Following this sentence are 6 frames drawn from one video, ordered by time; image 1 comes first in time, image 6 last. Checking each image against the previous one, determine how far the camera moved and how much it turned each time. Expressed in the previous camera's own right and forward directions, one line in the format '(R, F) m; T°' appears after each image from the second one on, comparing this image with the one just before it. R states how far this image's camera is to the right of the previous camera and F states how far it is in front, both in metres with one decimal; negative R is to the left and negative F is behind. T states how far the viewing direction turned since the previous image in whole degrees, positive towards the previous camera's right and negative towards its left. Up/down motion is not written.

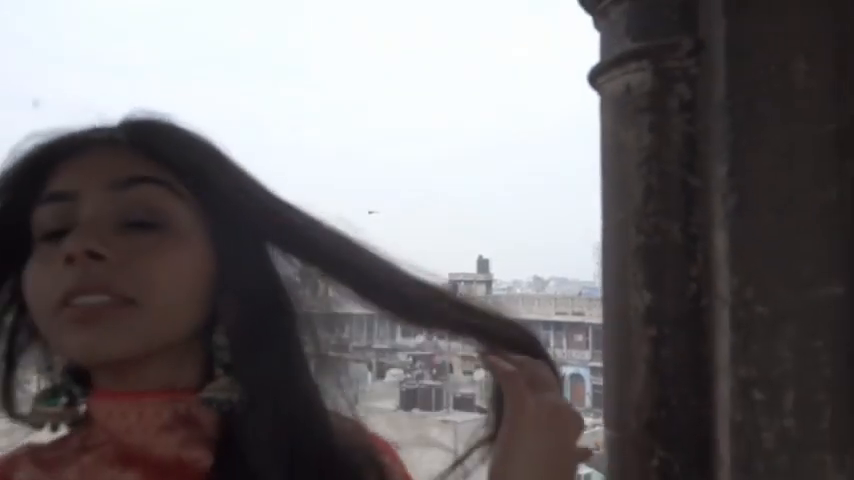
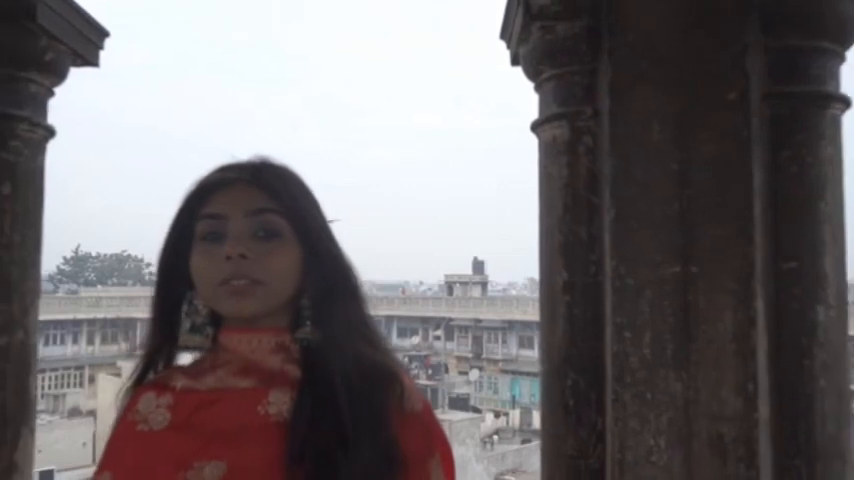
(0.0, -0.5) m; 0°
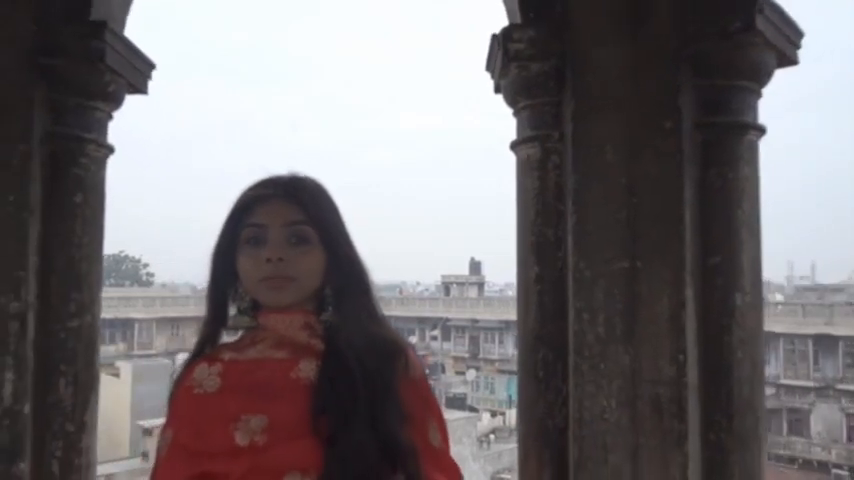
(0.0, -0.3) m; 0°
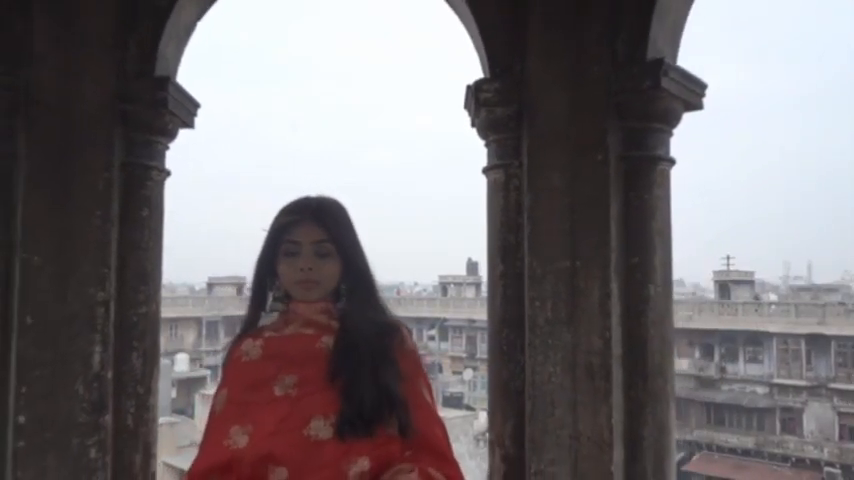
(0.0, -0.5) m; 0°
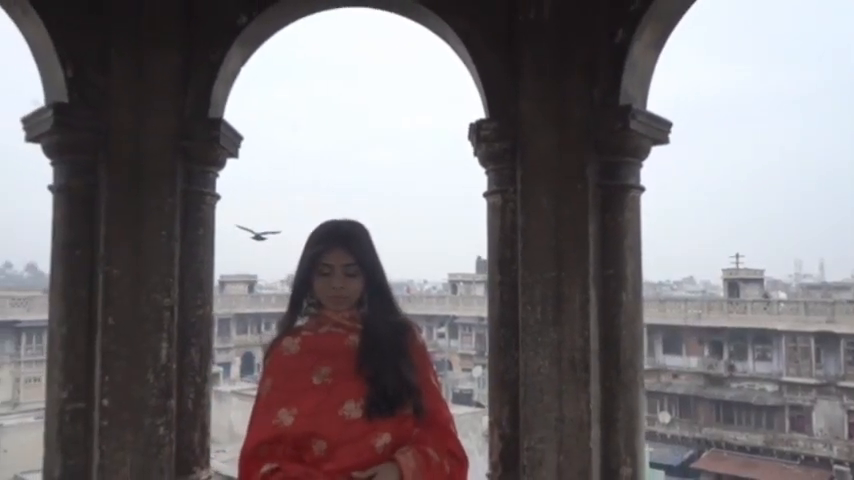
(0.0, -0.4) m; -1°
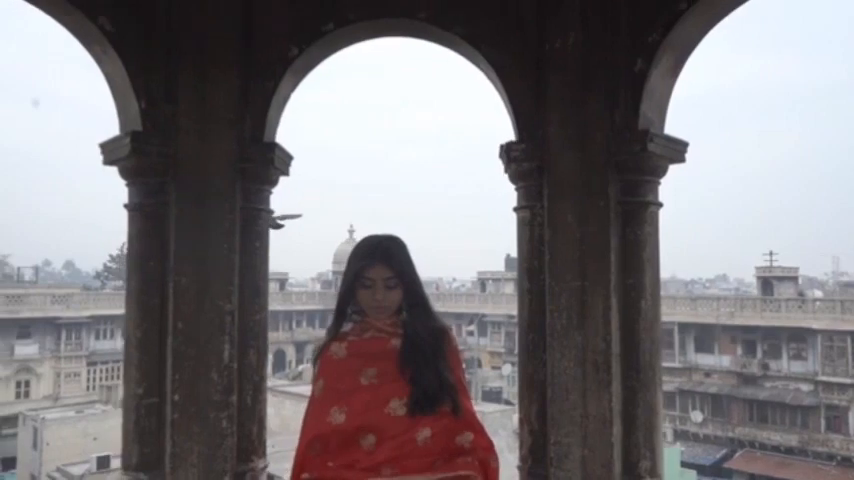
(0.0, -0.2) m; -2°
